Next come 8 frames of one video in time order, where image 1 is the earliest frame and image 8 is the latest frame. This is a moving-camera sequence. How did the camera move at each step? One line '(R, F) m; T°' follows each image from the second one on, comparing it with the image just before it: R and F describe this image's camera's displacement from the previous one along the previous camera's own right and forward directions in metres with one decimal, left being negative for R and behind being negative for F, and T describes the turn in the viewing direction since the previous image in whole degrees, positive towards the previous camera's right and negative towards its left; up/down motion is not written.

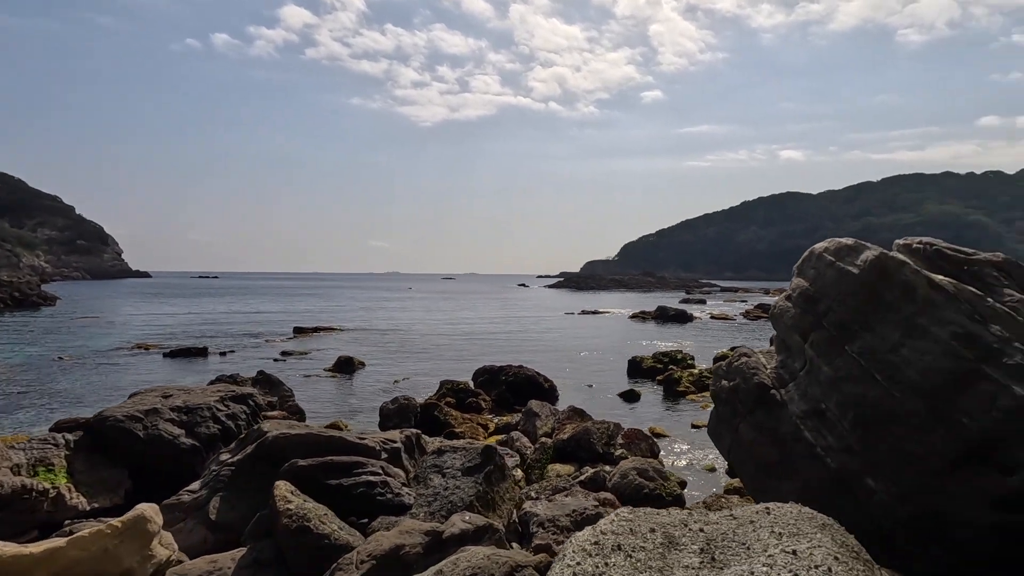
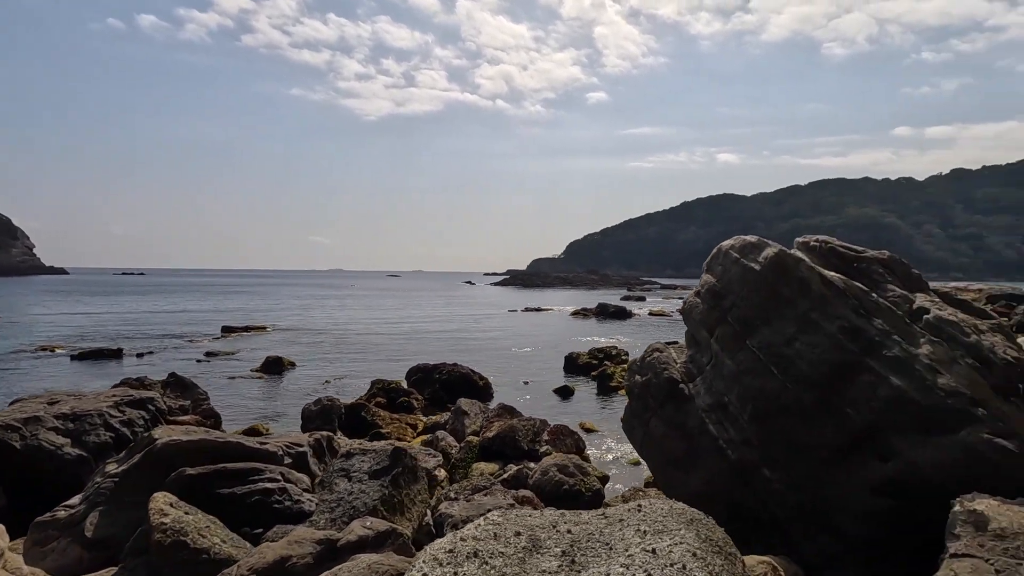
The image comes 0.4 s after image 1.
(+0.3, +0.1) m; +6°
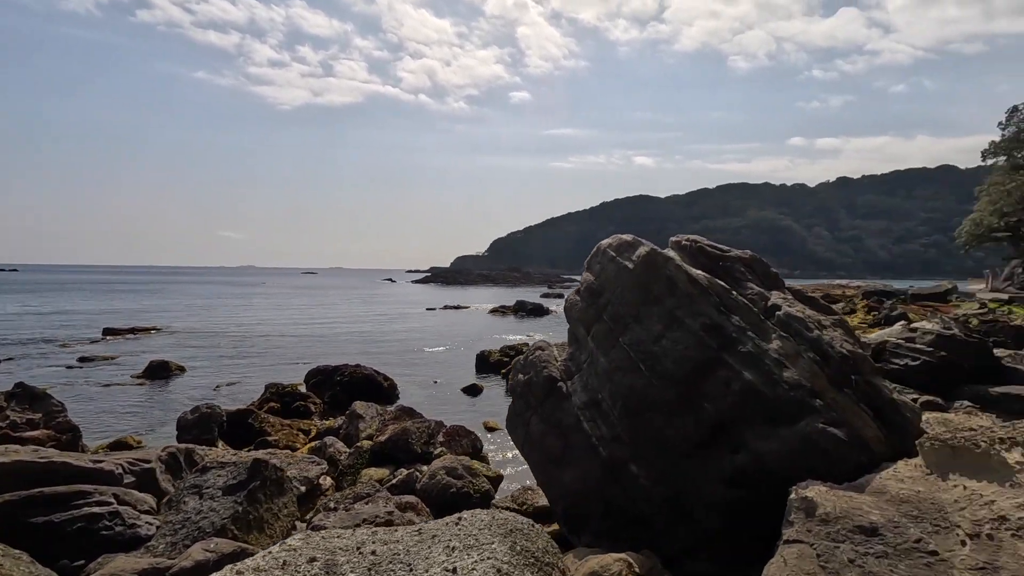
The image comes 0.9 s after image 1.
(+0.4, +0.1) m; +8°
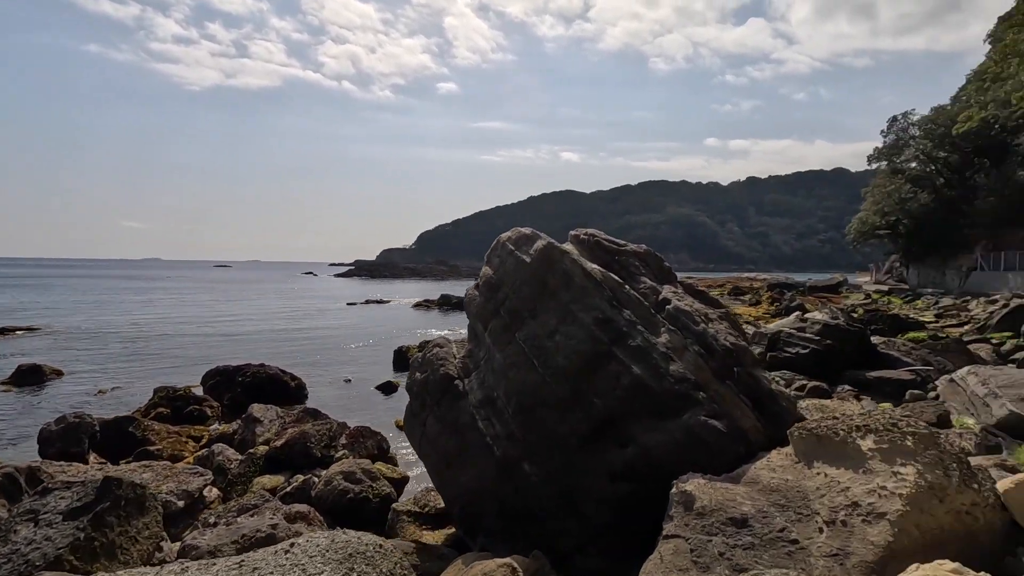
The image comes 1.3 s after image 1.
(+0.3, +0.2) m; +8°
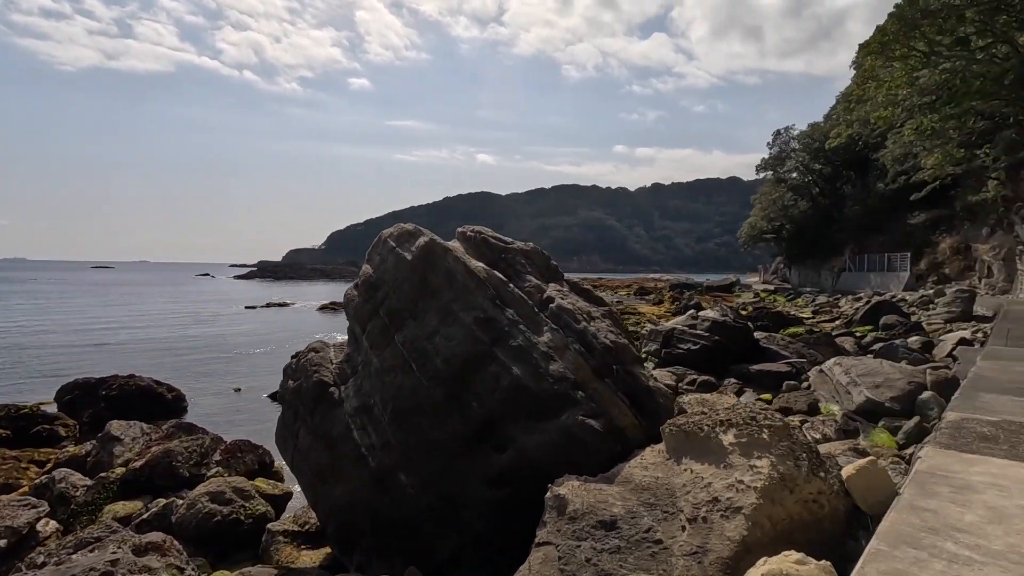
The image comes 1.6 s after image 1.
(+0.3, +0.2) m; +9°
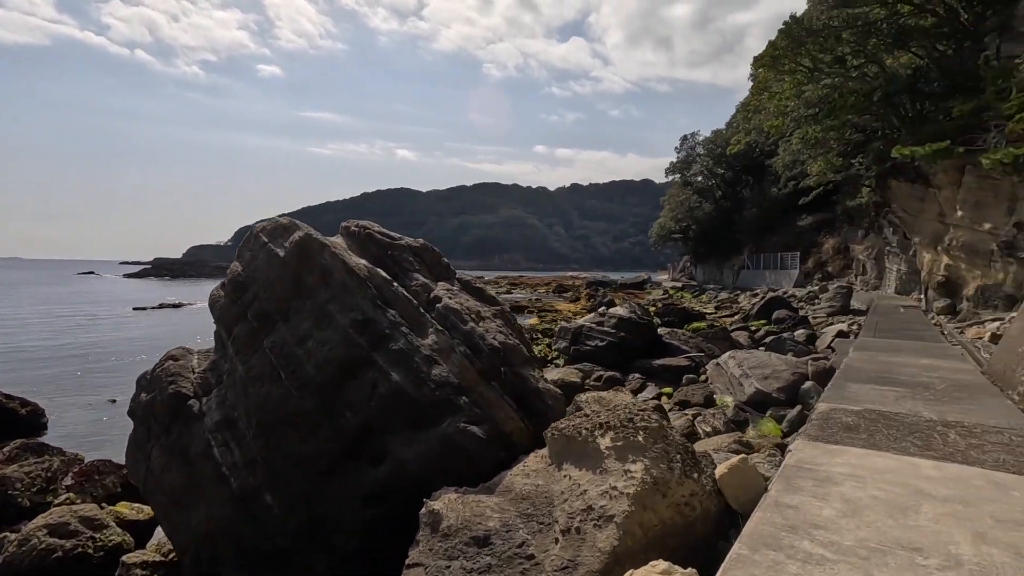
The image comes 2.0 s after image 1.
(+0.3, +0.2) m; +8°
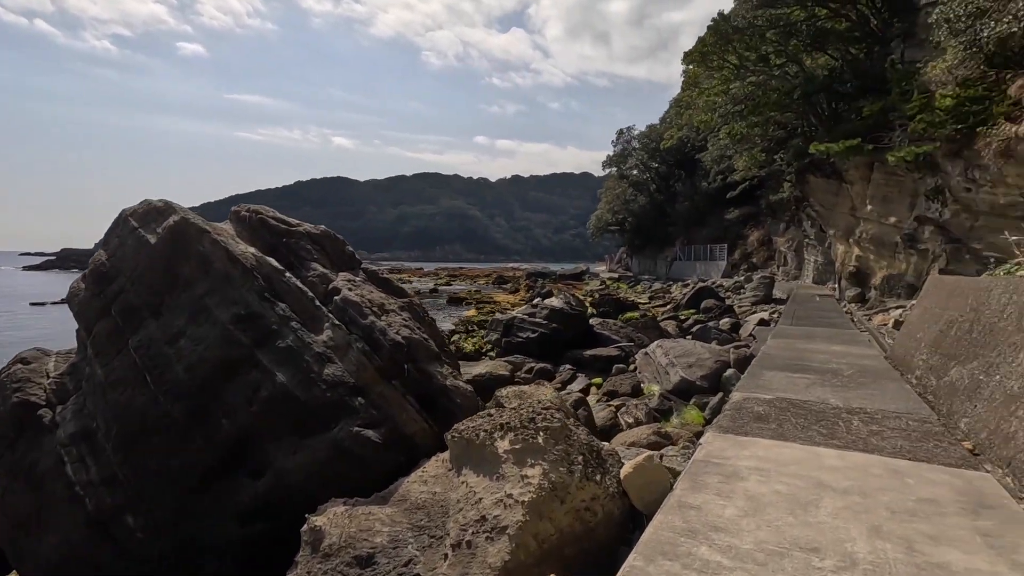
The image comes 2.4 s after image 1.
(+0.3, +0.2) m; +6°
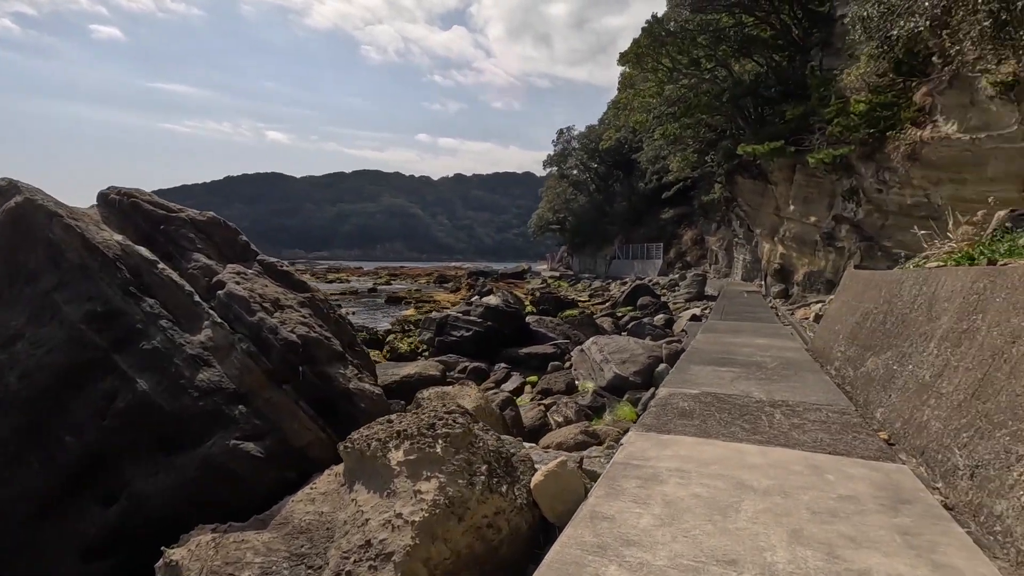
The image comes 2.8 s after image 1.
(+0.2, +0.3) m; +6°
